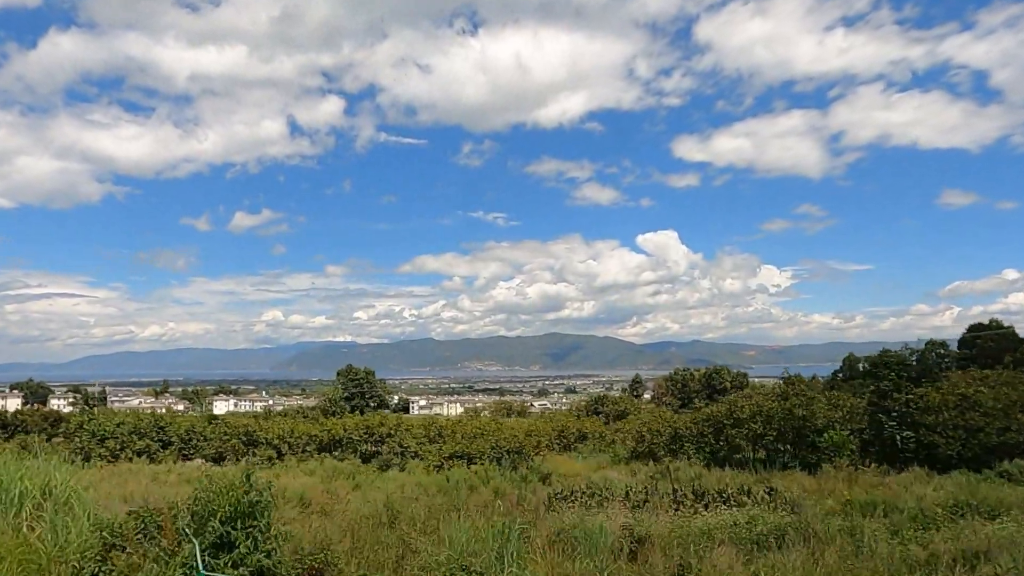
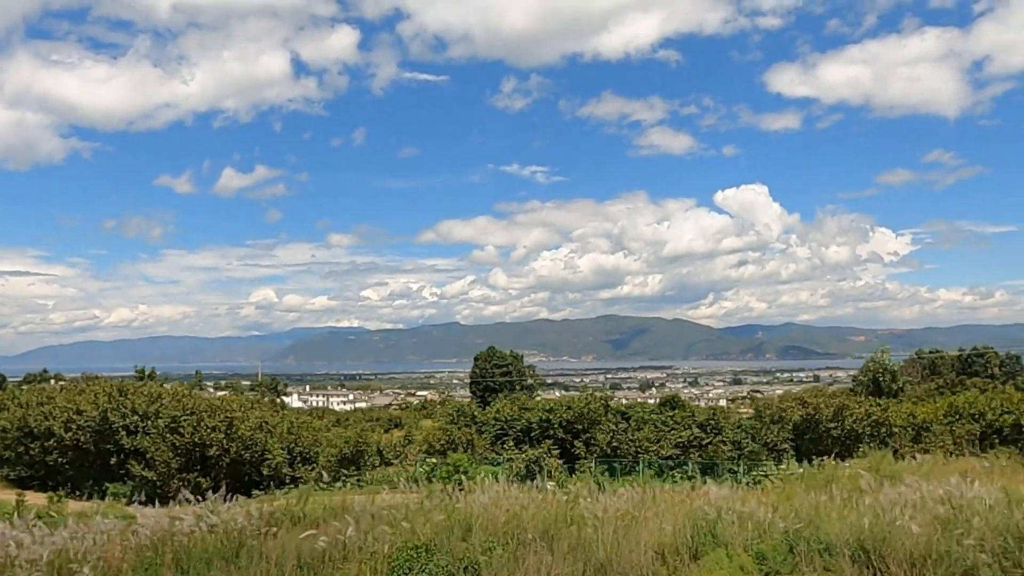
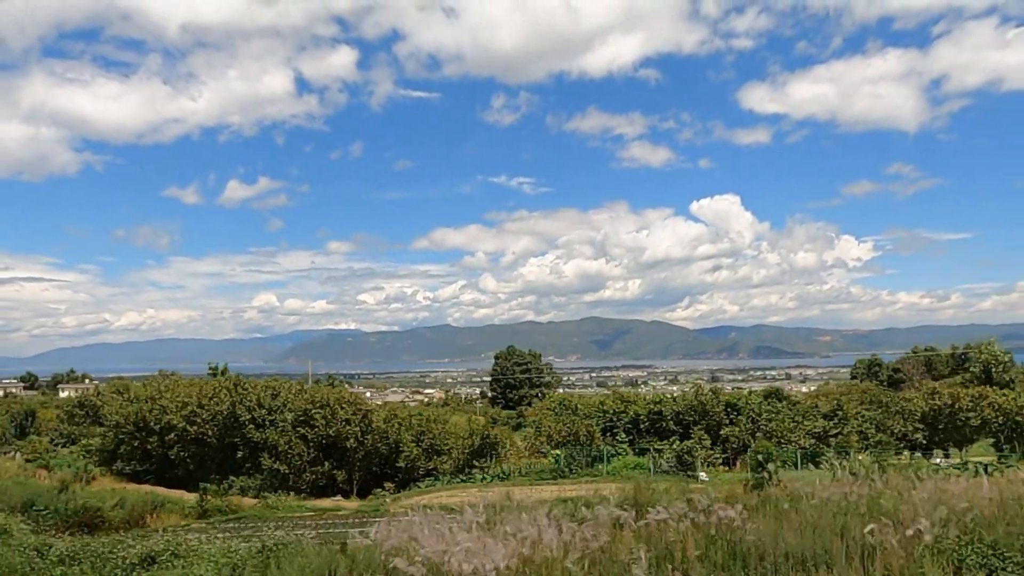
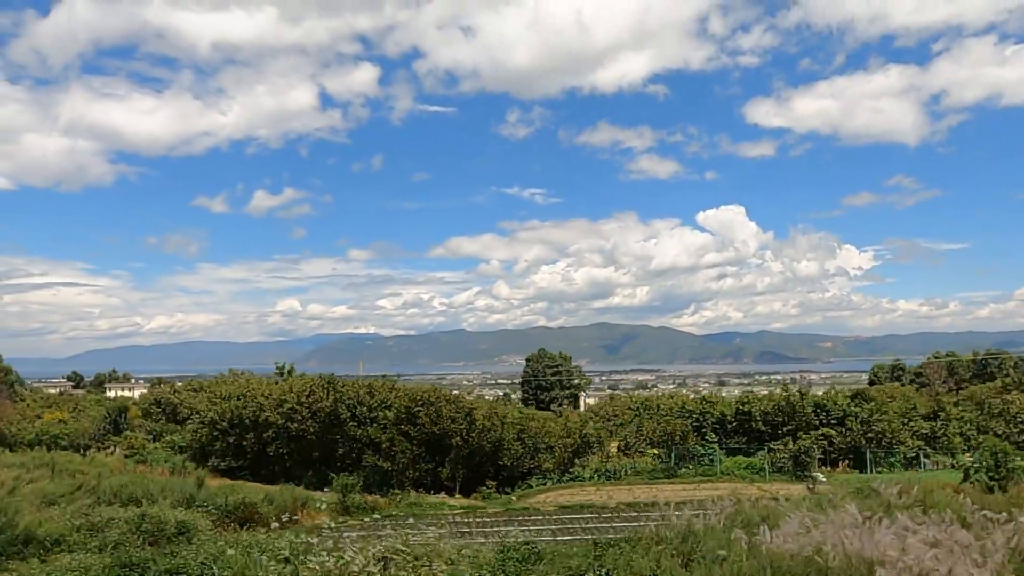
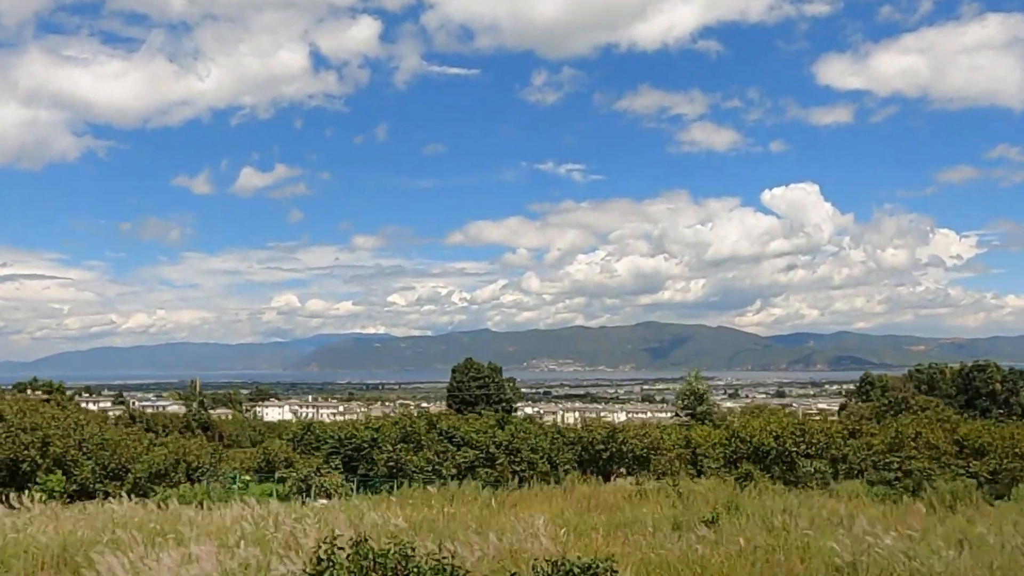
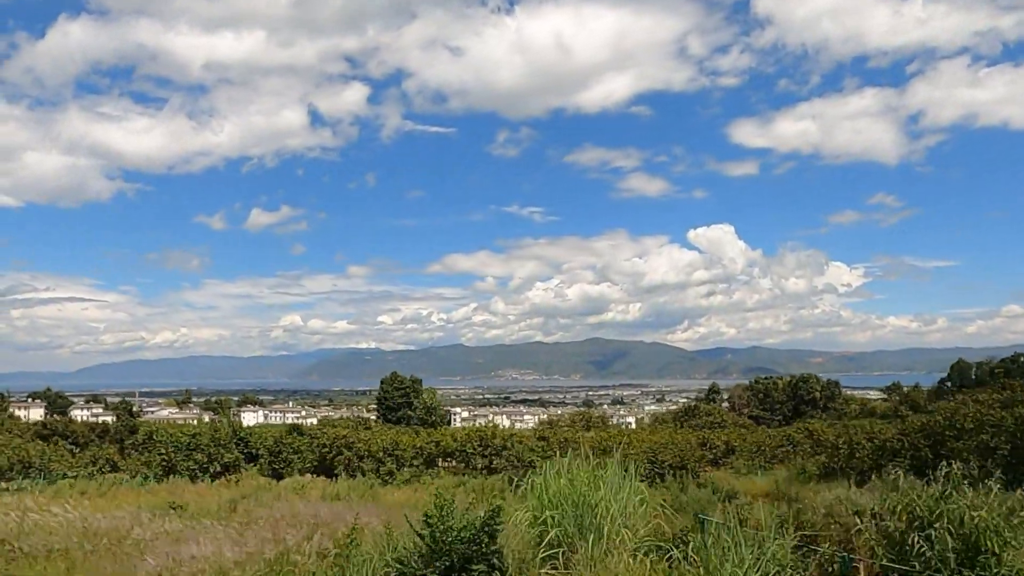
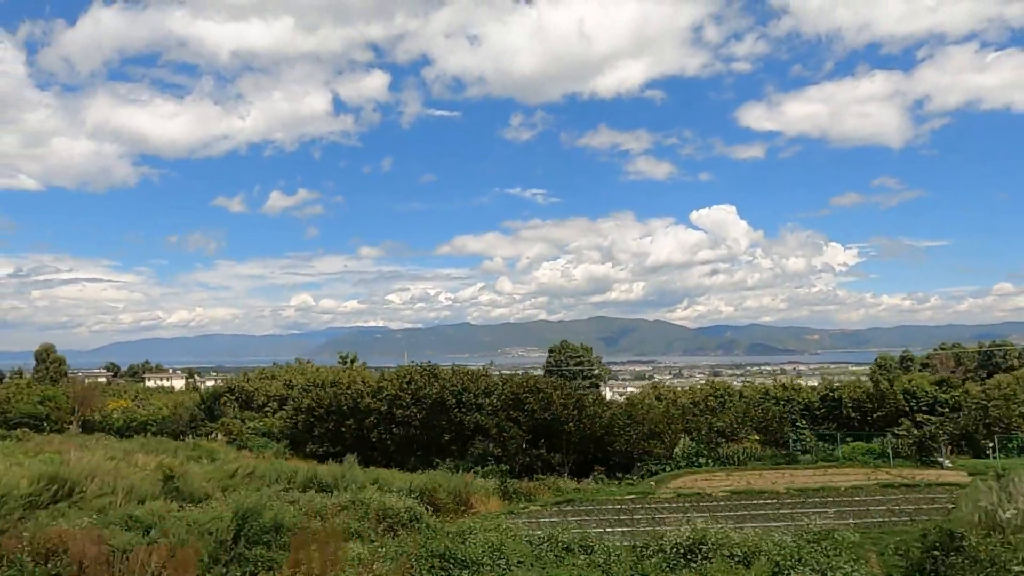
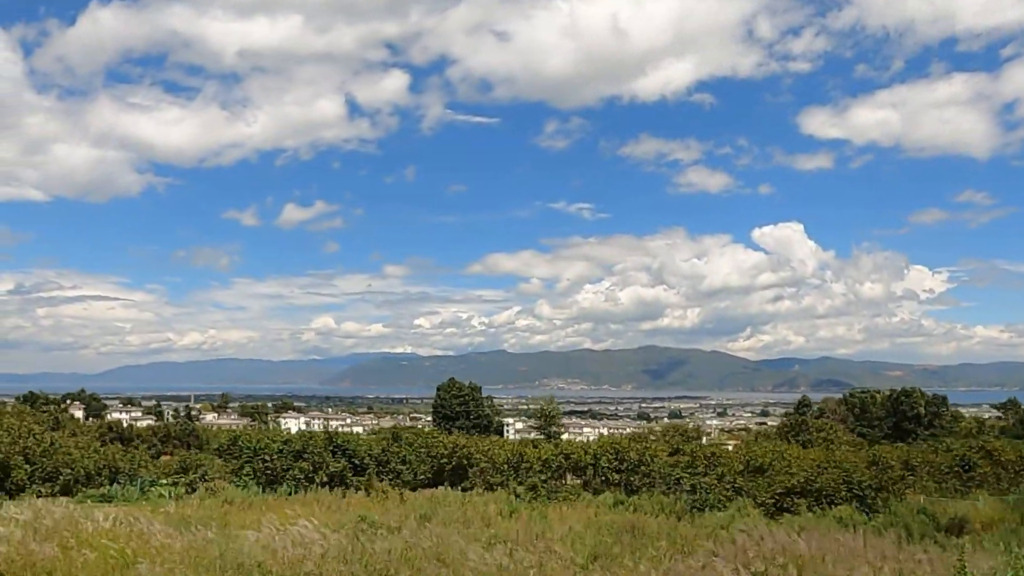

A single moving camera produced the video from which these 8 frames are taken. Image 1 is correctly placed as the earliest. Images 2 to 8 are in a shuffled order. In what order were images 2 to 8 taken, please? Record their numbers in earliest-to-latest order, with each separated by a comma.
6, 8, 5, 2, 3, 4, 7
